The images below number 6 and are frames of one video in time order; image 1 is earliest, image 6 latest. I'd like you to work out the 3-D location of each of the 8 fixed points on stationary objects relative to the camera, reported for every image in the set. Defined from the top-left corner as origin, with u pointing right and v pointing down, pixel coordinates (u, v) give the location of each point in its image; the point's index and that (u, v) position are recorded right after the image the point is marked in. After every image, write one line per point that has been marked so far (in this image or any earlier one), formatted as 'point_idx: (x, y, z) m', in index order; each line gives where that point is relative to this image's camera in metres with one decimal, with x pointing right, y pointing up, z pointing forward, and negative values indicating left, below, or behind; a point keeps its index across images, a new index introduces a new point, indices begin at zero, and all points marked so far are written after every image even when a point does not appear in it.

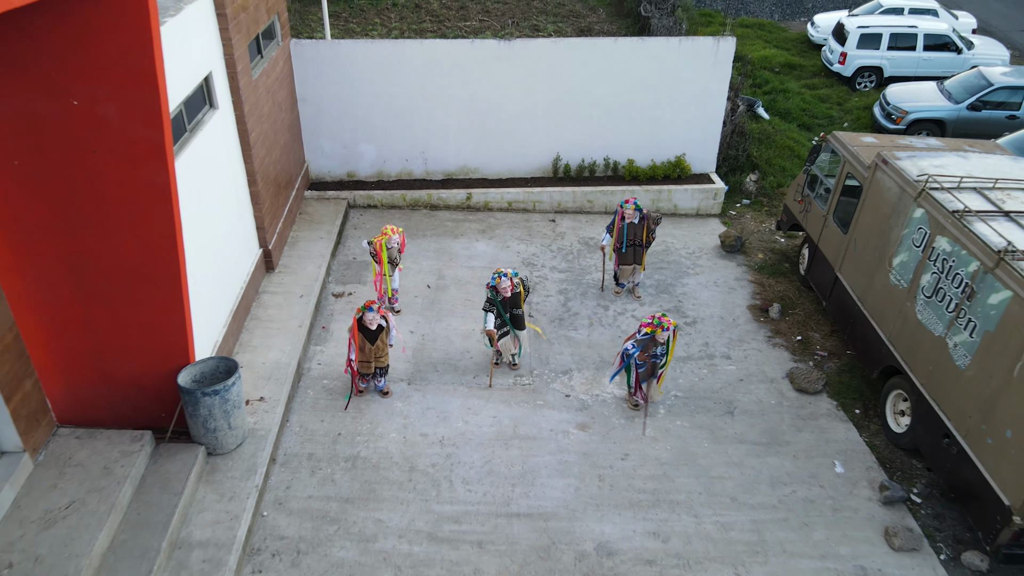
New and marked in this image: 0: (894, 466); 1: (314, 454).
0: (+3.2, -1.5, +6.1) m
1: (-1.6, -1.3, +6.0) m
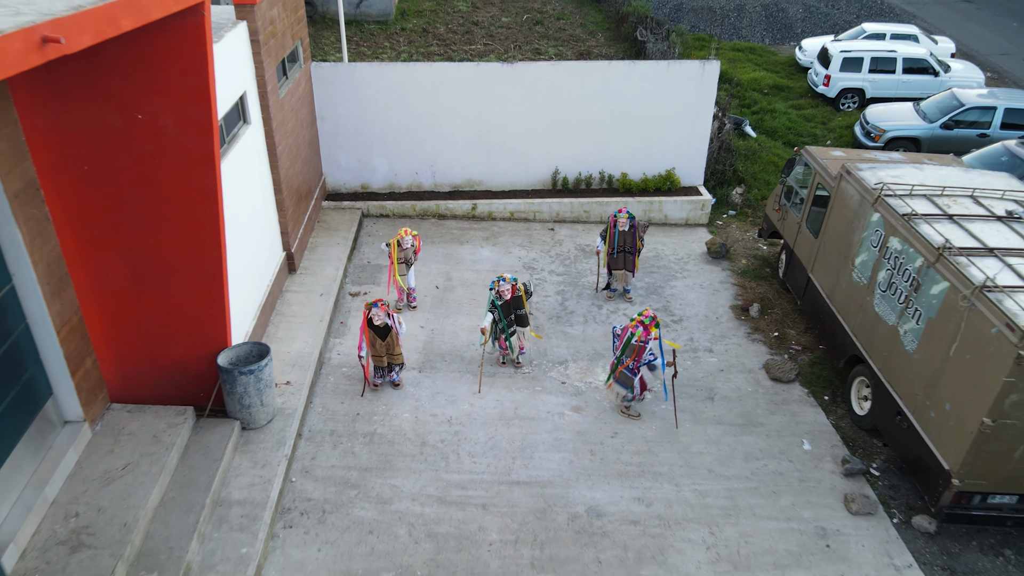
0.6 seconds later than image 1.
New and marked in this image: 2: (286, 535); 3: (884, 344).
0: (+3.2, -1.4, +6.8) m
1: (-1.6, -1.3, +6.7) m
2: (-1.7, -1.9, +5.7) m
3: (+3.2, -0.5, +6.5) m
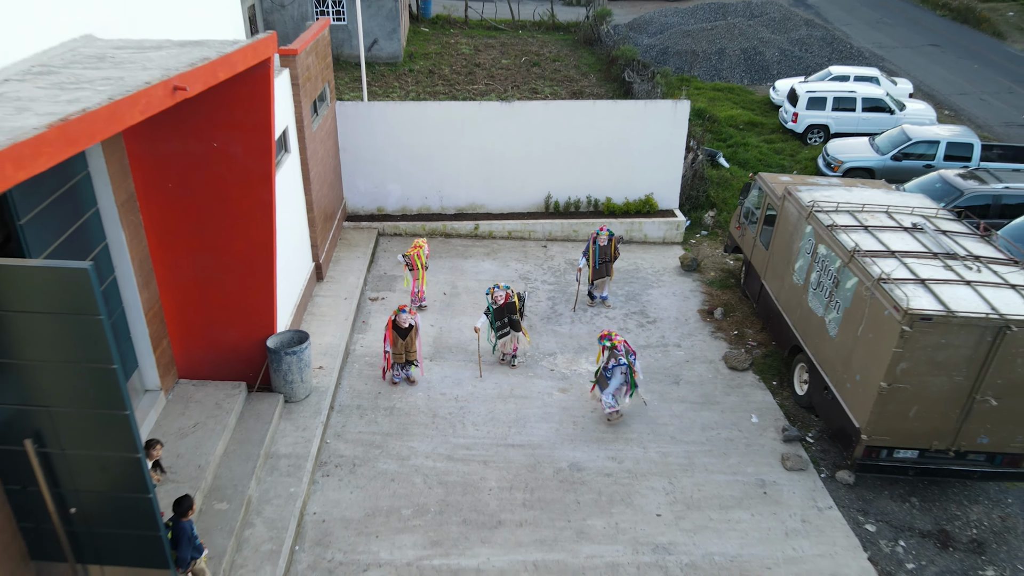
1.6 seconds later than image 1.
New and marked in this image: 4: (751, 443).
0: (+3.1, -1.4, +8.1) m
1: (-1.6, -1.3, +8.1) m
2: (-1.8, -1.8, +7.0) m
3: (+3.2, -0.5, +7.9) m
4: (+2.5, -1.6, +7.7) m
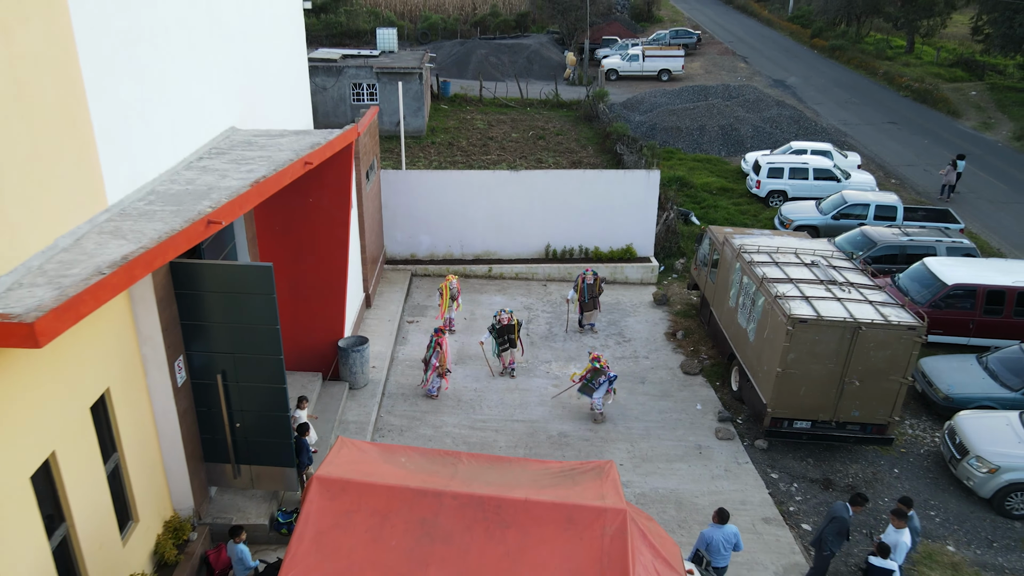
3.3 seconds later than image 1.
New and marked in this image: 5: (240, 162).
0: (+3.2, -1.7, +10.8) m
1: (-1.6, -1.5, +10.8) m
2: (-1.7, -2.0, +9.7) m
3: (+3.3, -0.8, +10.6) m
4: (+2.5, -1.9, +10.4) m
5: (-2.9, +1.4, +8.0) m
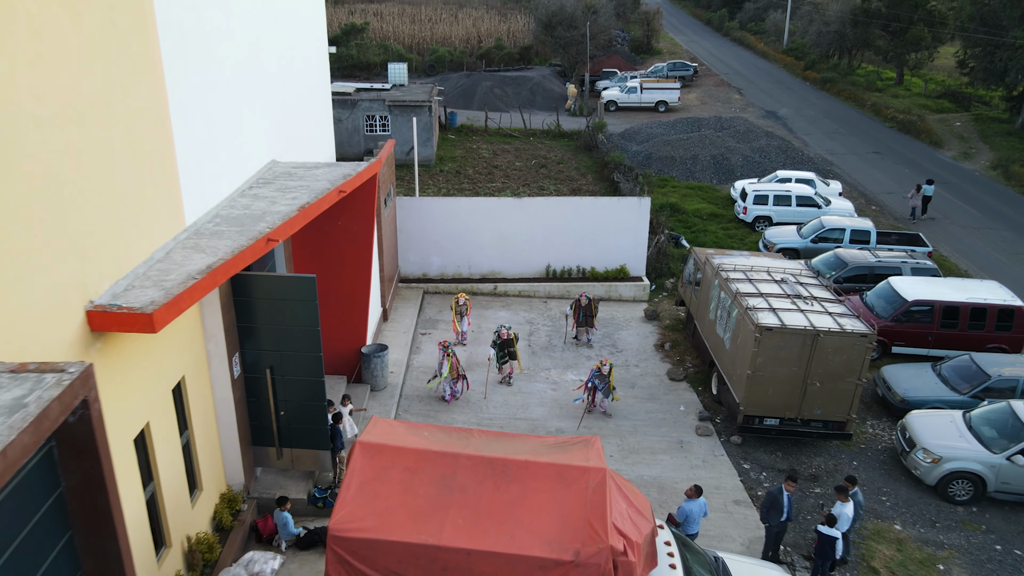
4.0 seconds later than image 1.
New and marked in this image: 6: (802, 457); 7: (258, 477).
0: (+3.2, -2.0, +12.1) m
1: (-1.5, -1.8, +12.1) m
2: (-1.7, -2.2, +11.0) m
3: (+3.3, -1.0, +11.9) m
4: (+2.6, -2.1, +11.7) m
5: (-2.9, +1.2, +9.4) m
6: (+4.3, -2.5, +10.9) m
7: (-3.1, -2.3, +9.1) m
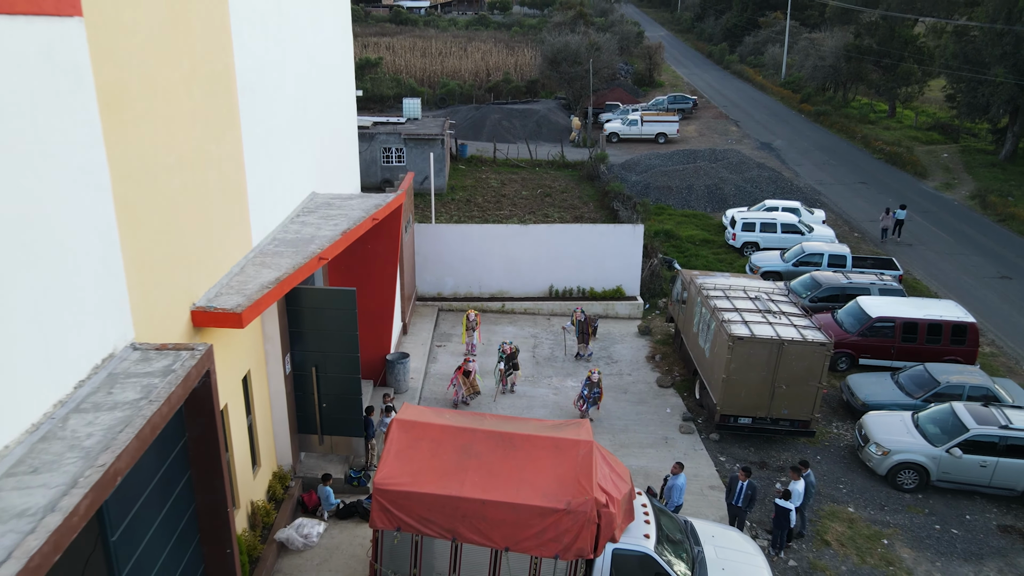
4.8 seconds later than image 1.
0: (+3.3, -2.3, +13.7) m
1: (-1.4, -2.1, +13.7) m
2: (-1.6, -2.4, +12.6) m
3: (+3.4, -1.3, +13.5) m
4: (+2.7, -2.4, +13.2) m
5: (-2.8, +1.1, +11.2) m
6: (+4.4, -2.8, +12.5) m
7: (-3.0, -2.5, +10.8) m
